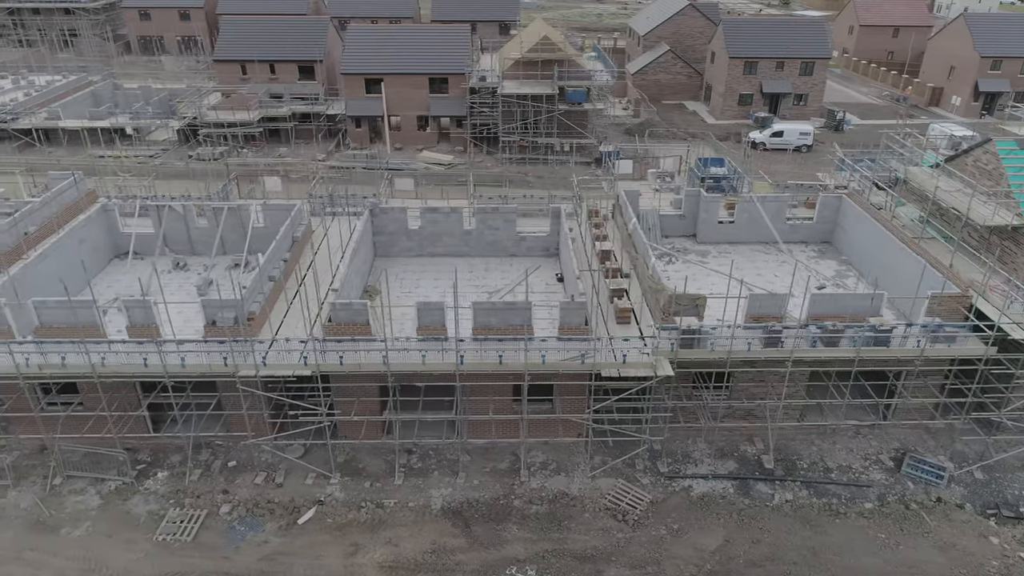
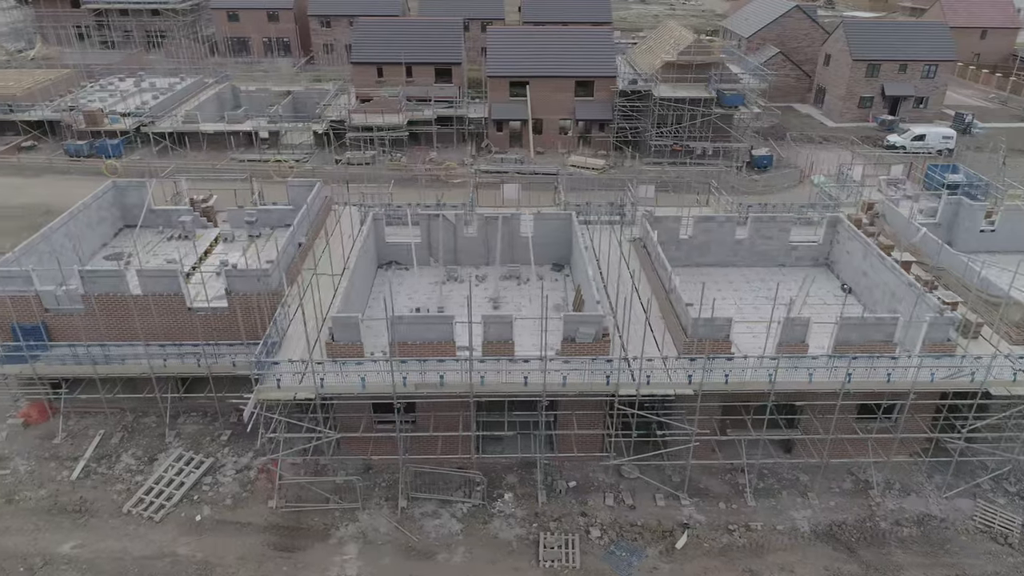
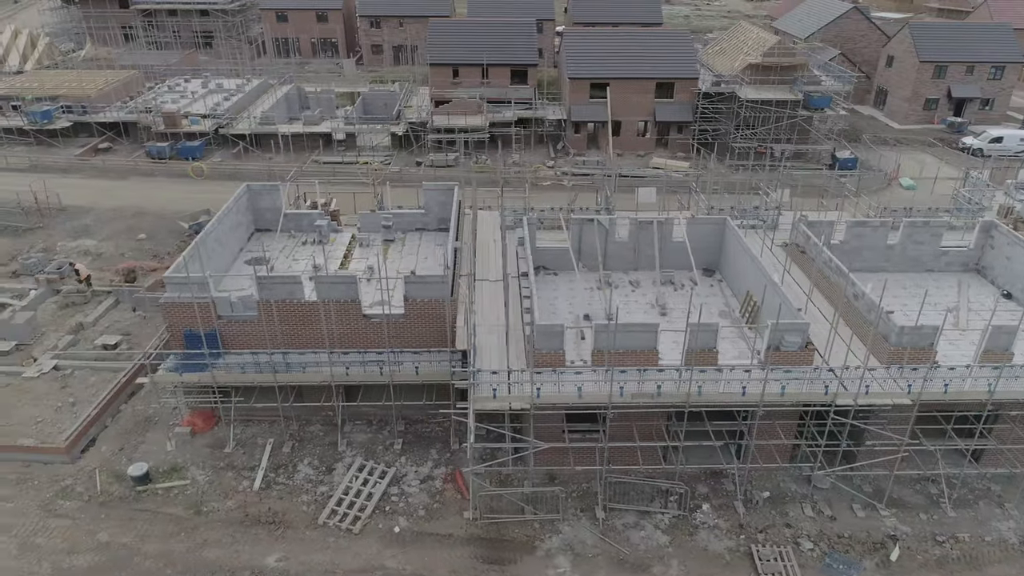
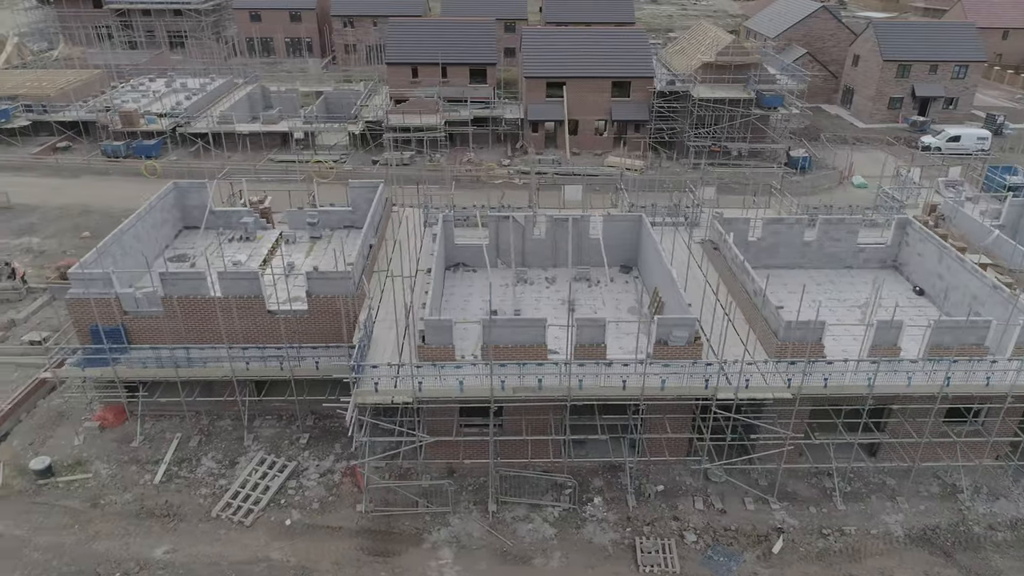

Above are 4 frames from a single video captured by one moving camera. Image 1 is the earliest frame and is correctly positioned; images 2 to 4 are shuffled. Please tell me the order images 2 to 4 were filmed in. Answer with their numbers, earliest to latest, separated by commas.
2, 4, 3
